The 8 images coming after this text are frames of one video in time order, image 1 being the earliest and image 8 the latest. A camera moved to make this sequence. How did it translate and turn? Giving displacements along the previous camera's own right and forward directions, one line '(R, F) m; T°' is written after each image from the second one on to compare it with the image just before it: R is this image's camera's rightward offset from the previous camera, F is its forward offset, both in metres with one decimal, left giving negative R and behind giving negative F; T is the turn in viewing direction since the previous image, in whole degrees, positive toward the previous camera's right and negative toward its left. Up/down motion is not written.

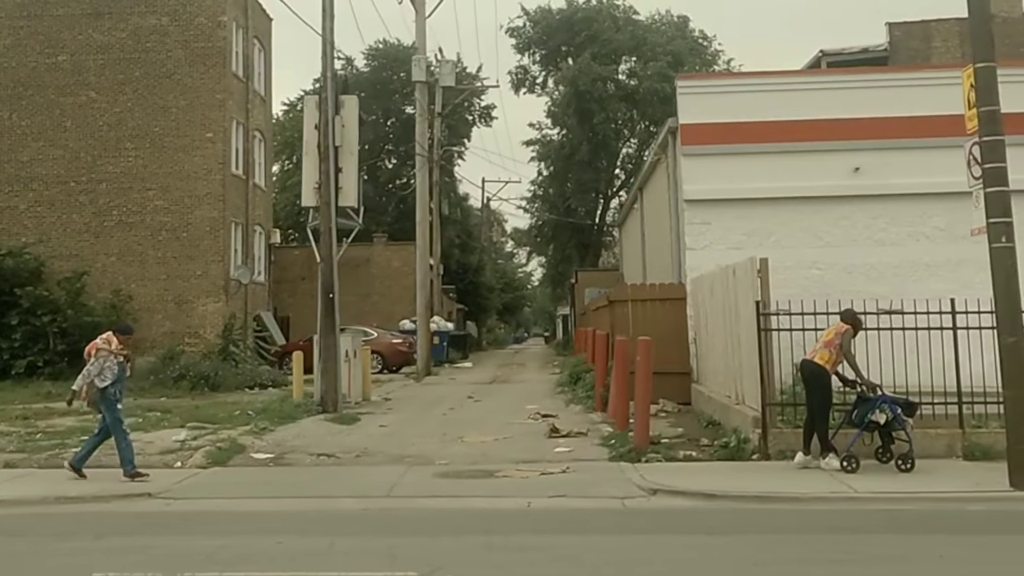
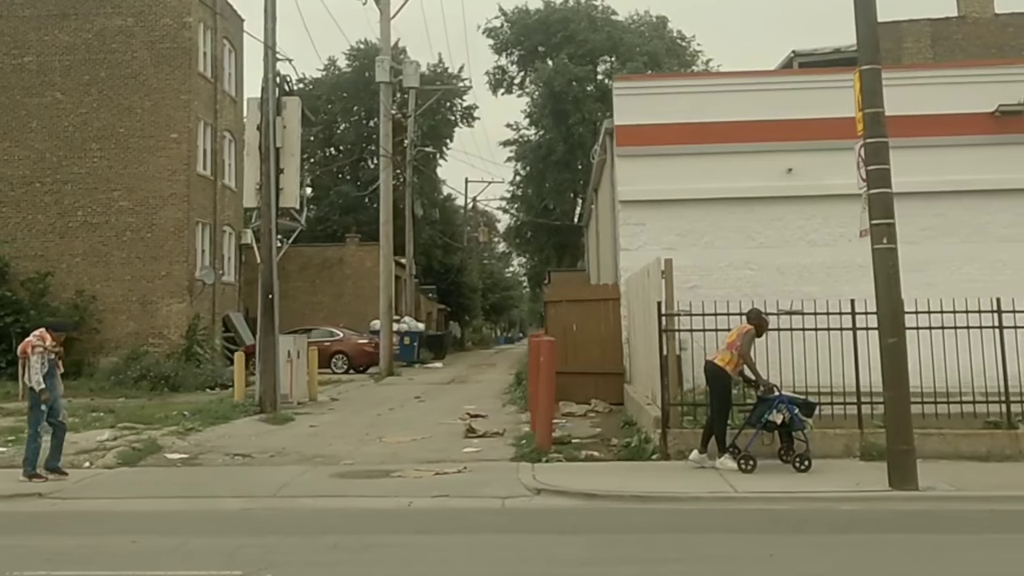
(+1.0, -0.1) m; 0°
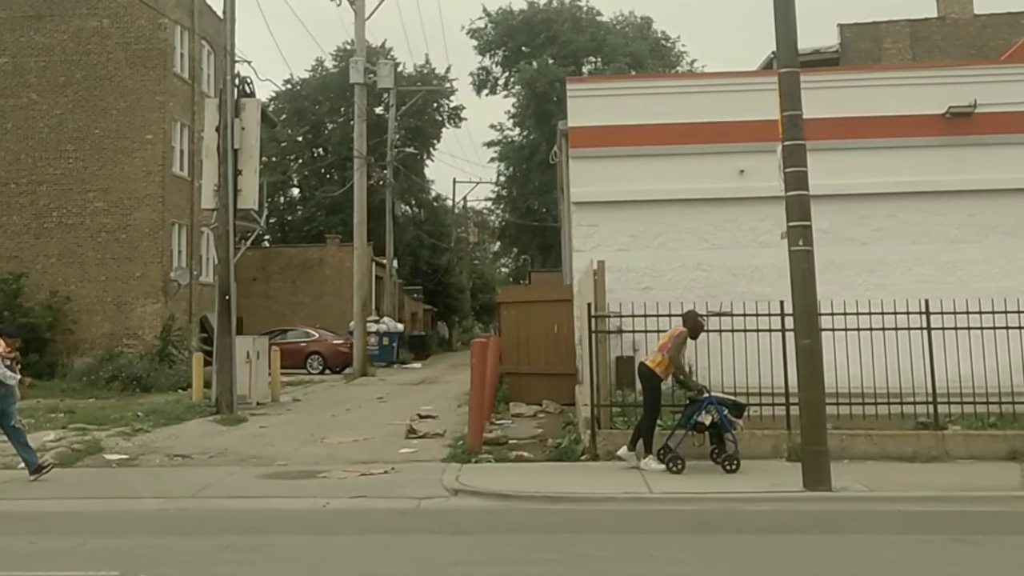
(+0.7, 0.0) m; 0°
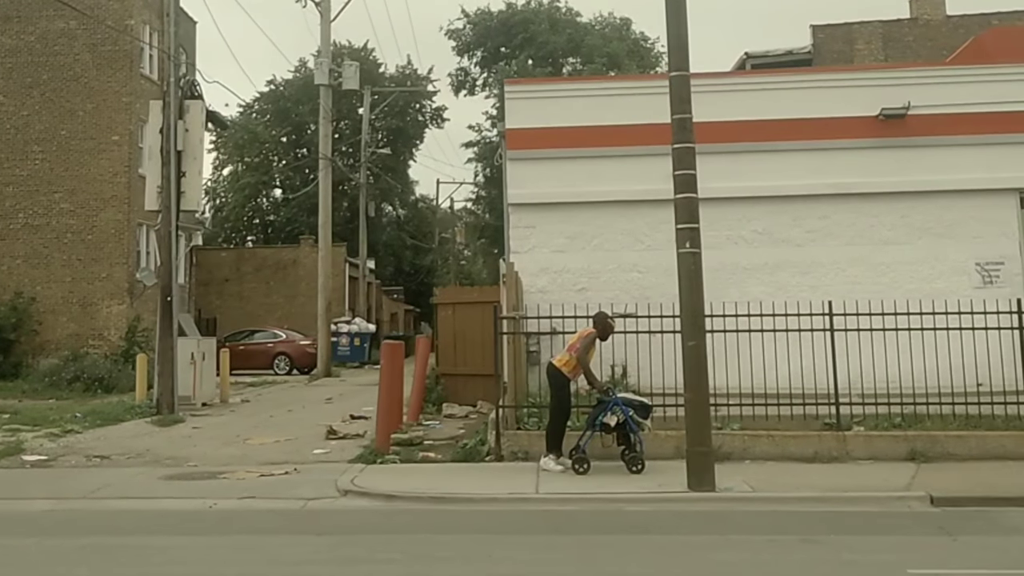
(+0.9, -0.1) m; 0°
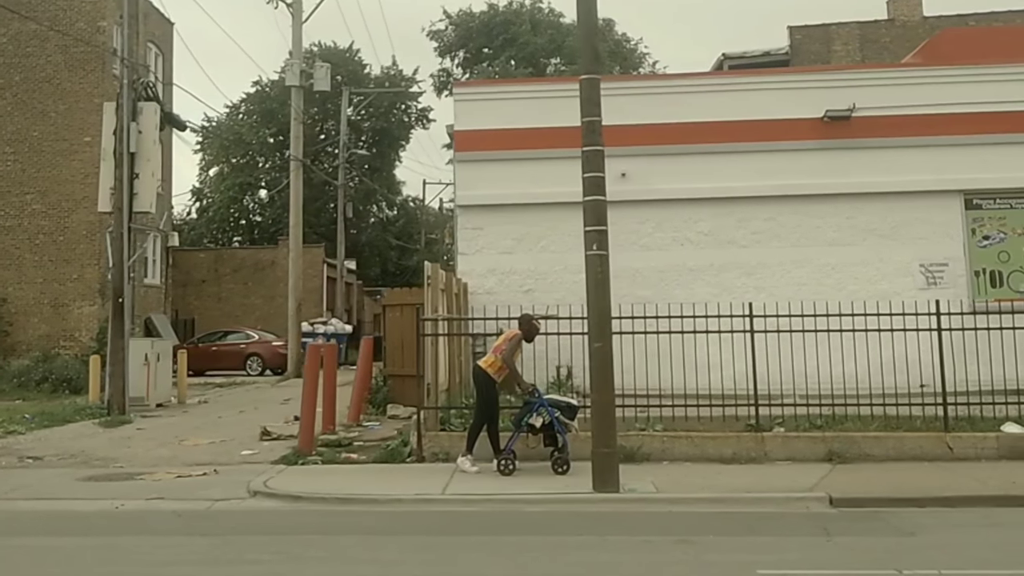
(+0.8, 0.0) m; 0°
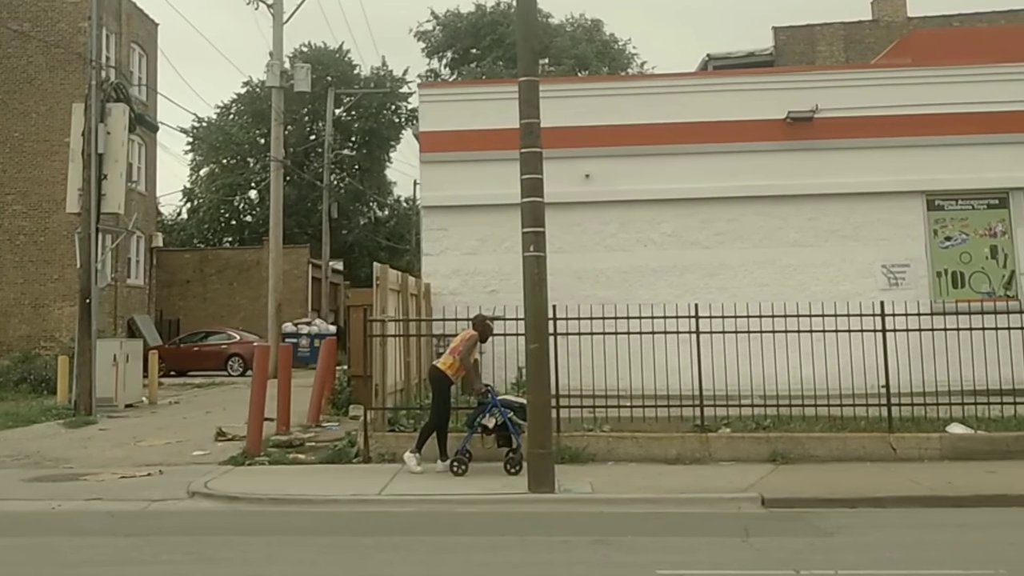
(+0.5, 0.0) m; 0°
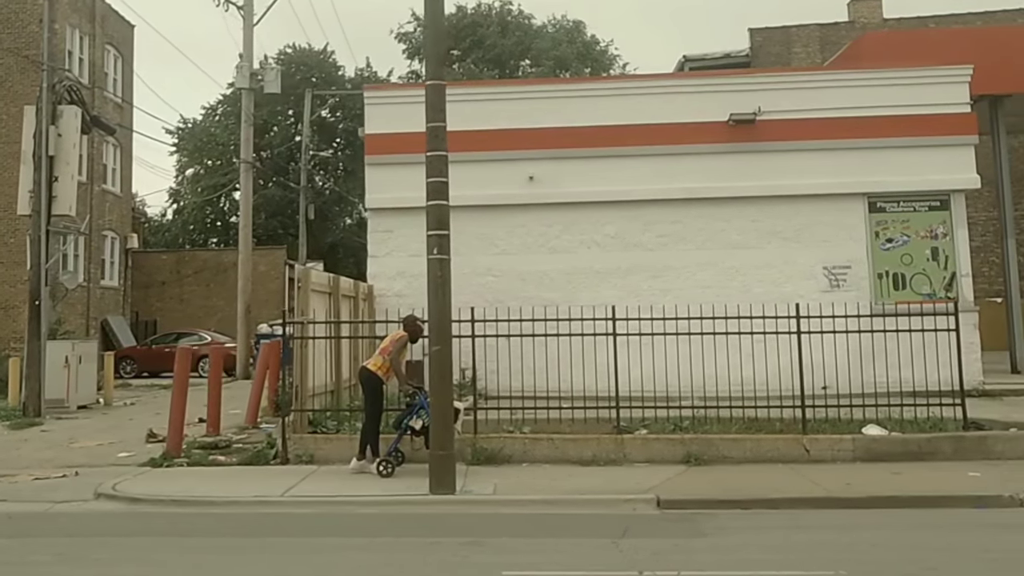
(+0.8, -0.1) m; 0°
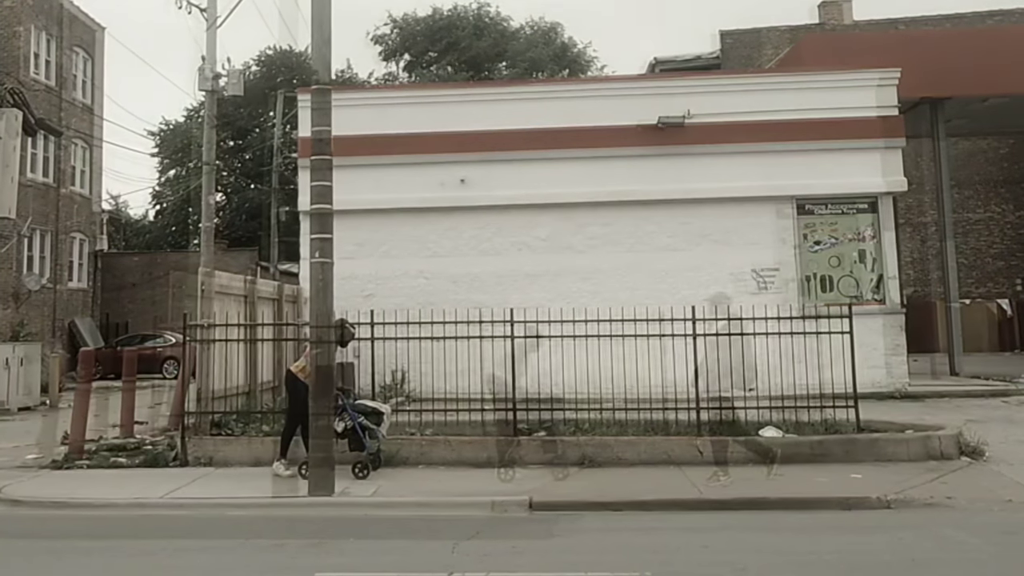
(+1.0, -0.1) m; 0°
